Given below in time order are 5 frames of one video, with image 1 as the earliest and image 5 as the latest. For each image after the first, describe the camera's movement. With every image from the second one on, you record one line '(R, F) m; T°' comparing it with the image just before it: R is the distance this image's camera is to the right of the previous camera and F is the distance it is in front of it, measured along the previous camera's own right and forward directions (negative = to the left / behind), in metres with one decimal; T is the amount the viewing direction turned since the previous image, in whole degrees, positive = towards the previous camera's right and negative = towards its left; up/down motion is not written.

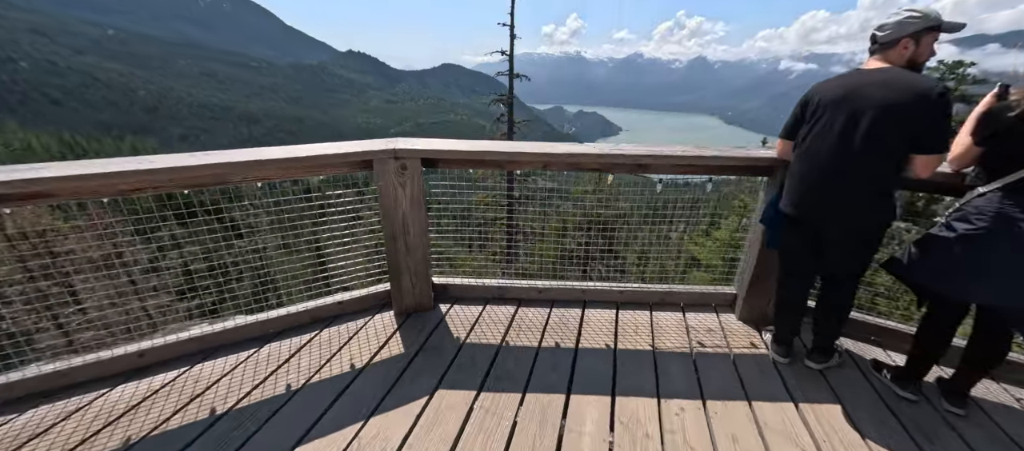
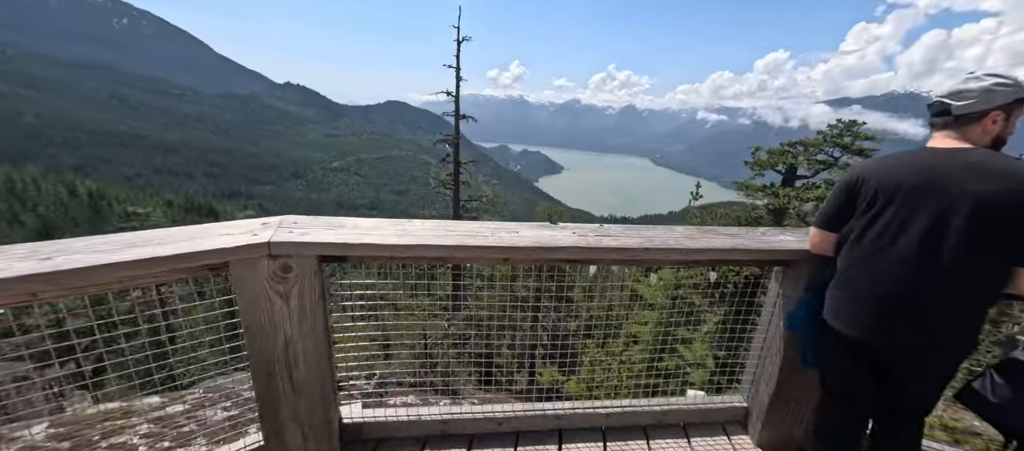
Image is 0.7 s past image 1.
(0.0, +0.7) m; +8°
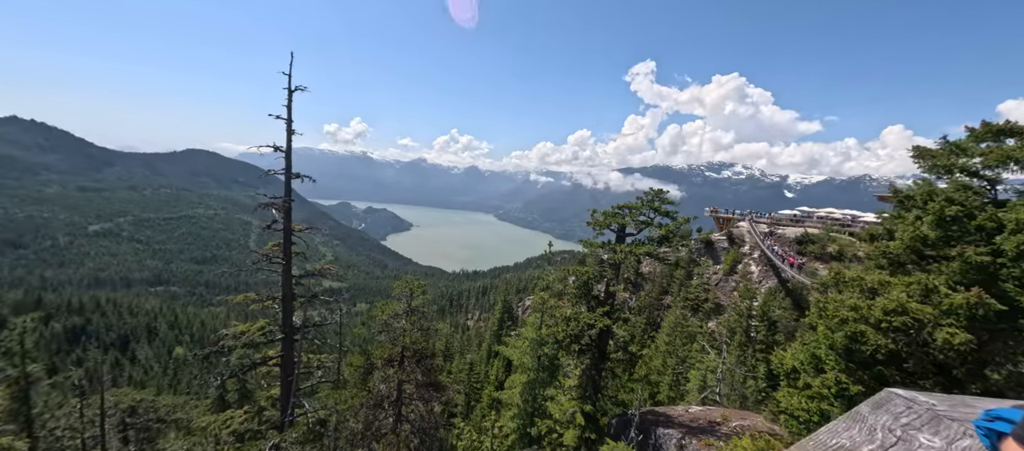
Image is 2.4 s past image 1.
(-0.2, +1.3) m; +22°
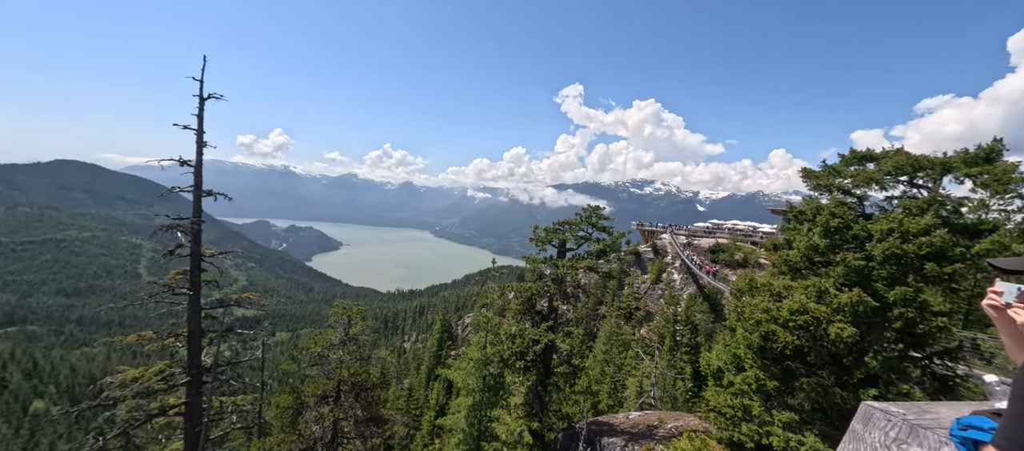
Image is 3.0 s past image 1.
(-0.2, +0.4) m; +9°
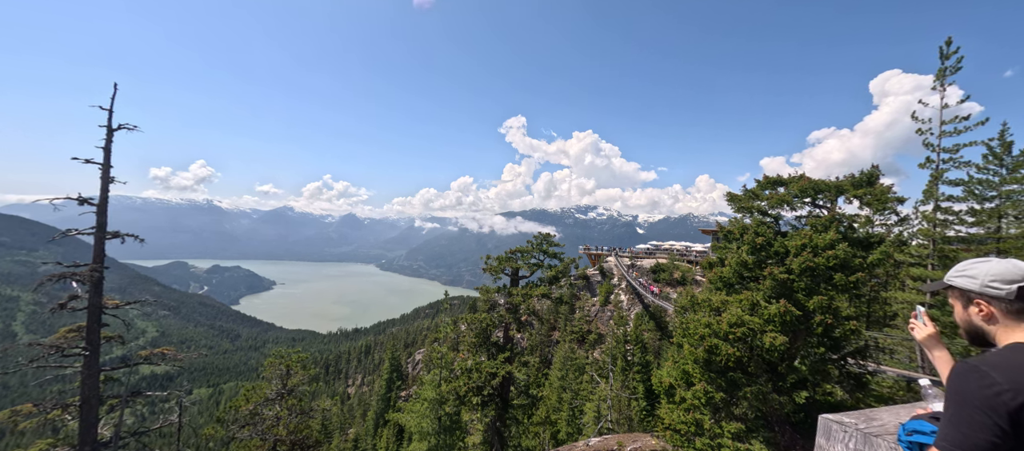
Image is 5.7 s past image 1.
(-0.1, +0.3) m; +7°
